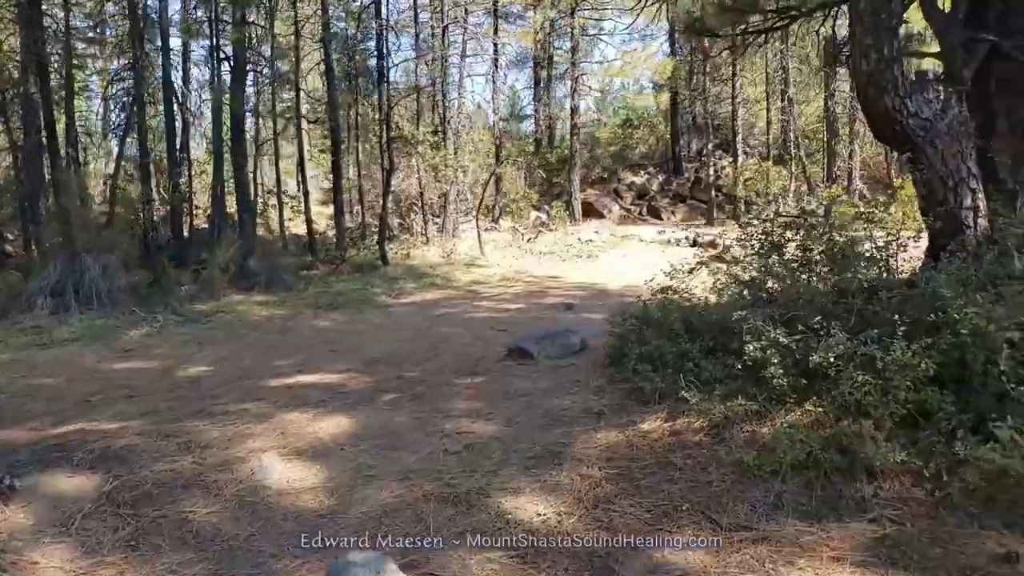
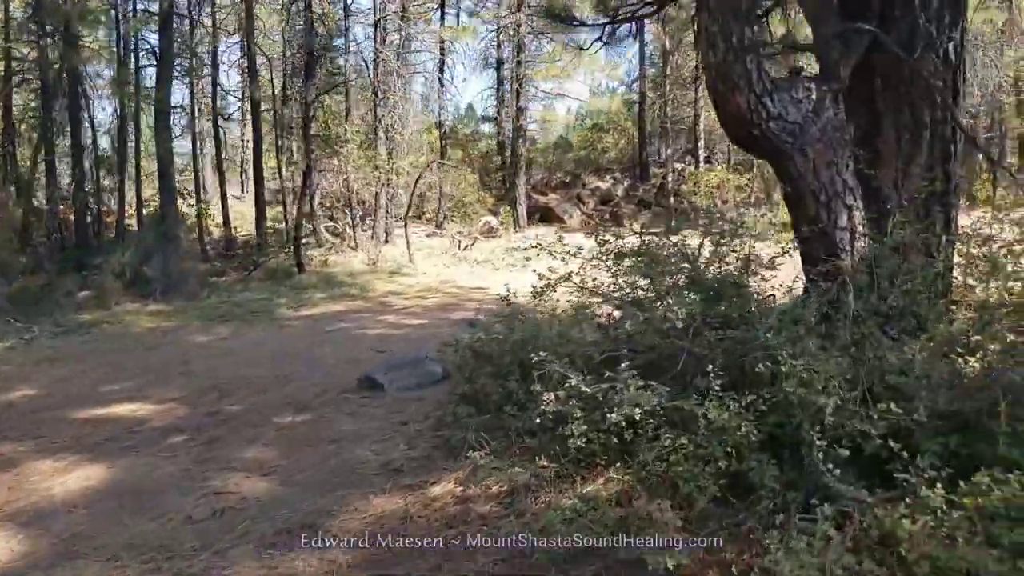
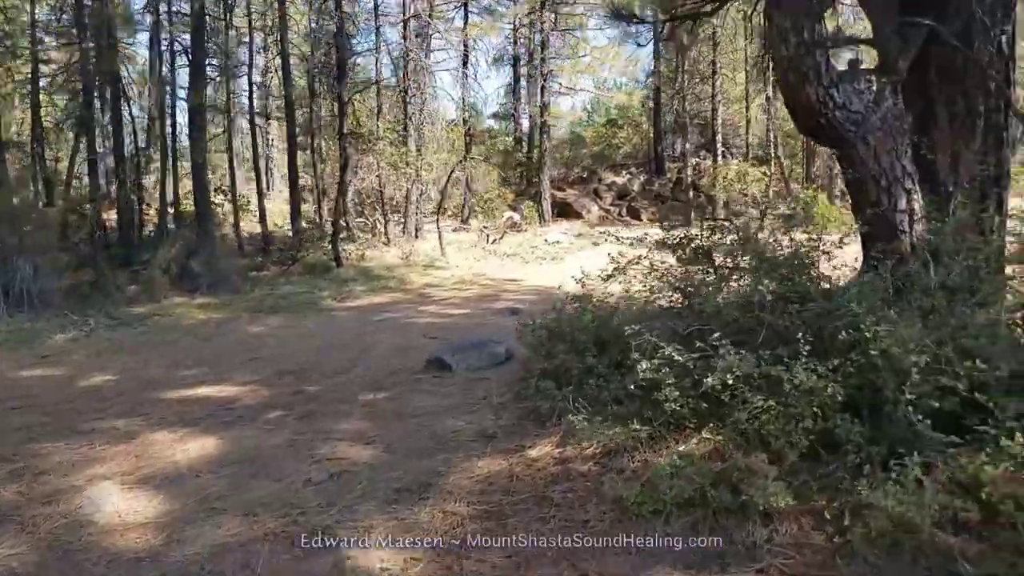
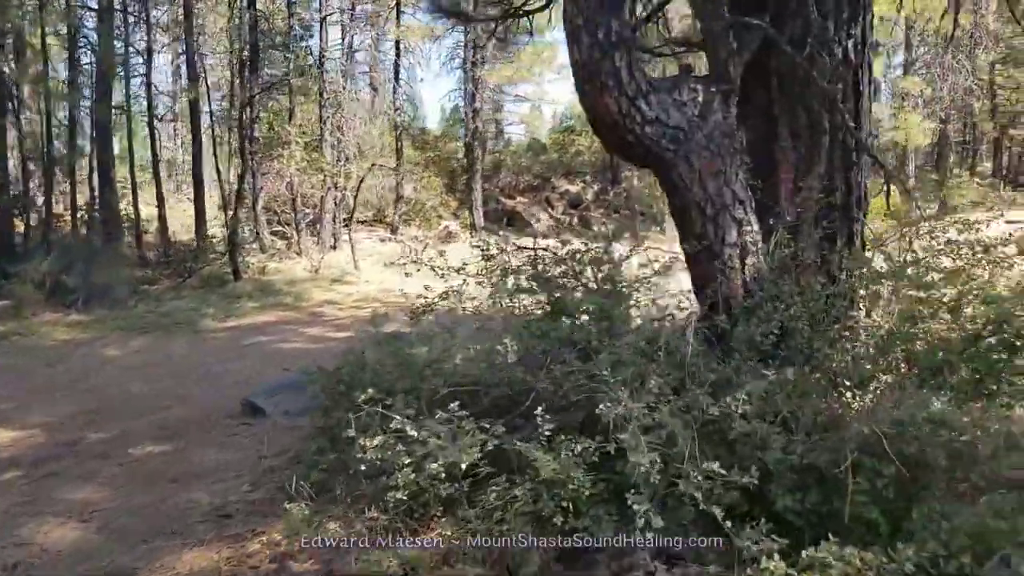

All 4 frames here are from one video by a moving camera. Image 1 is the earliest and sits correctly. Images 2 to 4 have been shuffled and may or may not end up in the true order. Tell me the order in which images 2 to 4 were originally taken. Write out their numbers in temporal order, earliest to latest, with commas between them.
3, 2, 4
